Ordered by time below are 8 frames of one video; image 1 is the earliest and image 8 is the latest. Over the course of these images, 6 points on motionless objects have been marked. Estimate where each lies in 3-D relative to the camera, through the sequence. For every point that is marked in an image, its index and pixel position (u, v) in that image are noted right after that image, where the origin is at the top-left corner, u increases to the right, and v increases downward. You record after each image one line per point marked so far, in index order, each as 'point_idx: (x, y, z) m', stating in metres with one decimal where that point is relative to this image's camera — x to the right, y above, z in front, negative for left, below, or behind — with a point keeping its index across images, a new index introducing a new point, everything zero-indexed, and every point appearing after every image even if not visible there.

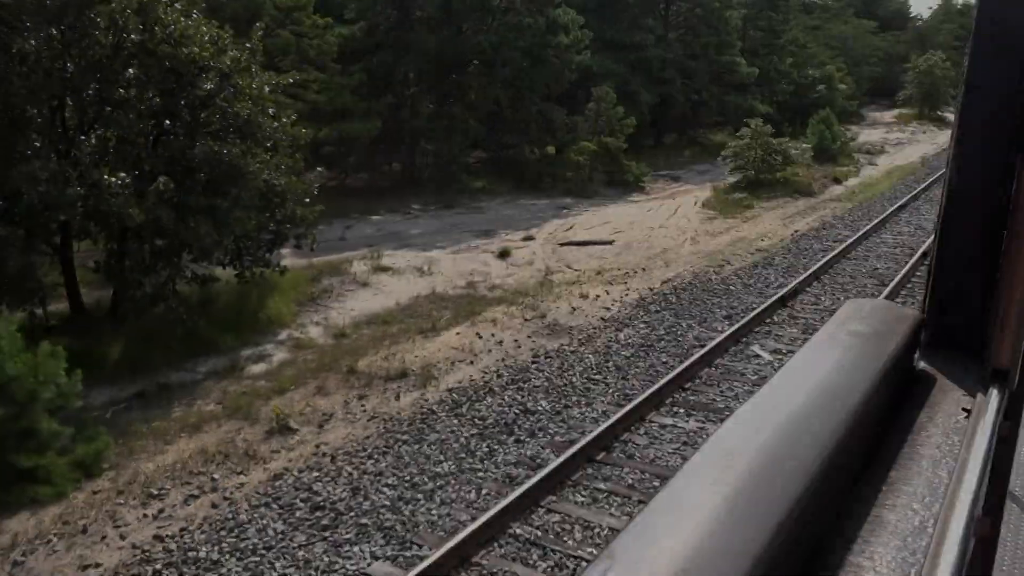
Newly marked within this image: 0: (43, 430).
0: (-3.9, -1.2, +6.7) m
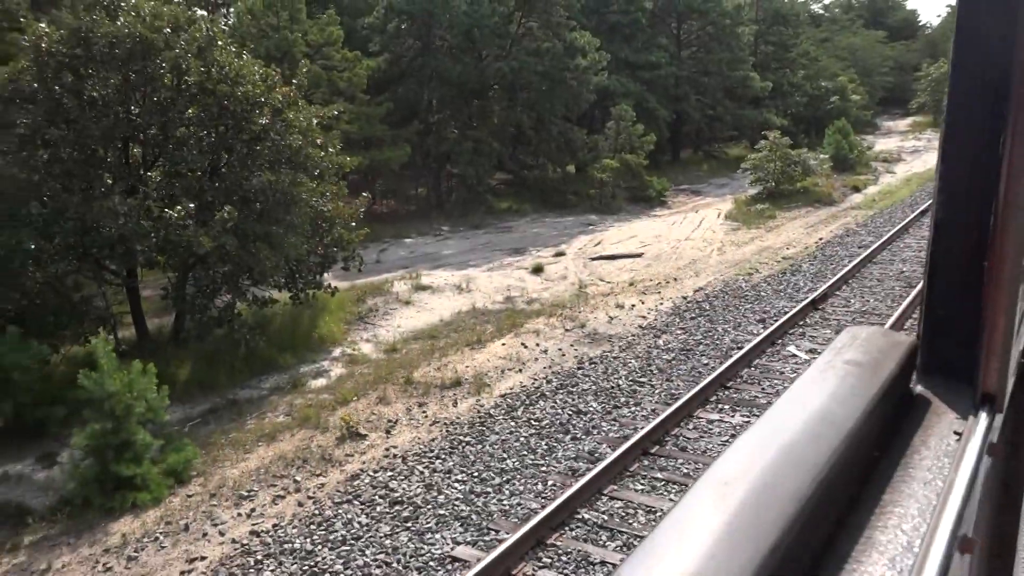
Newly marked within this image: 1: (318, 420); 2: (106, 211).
0: (-3.3, -1.4, +7.3) m
1: (-2.0, -1.4, +8.7) m
2: (-4.5, +0.9, +9.4) m
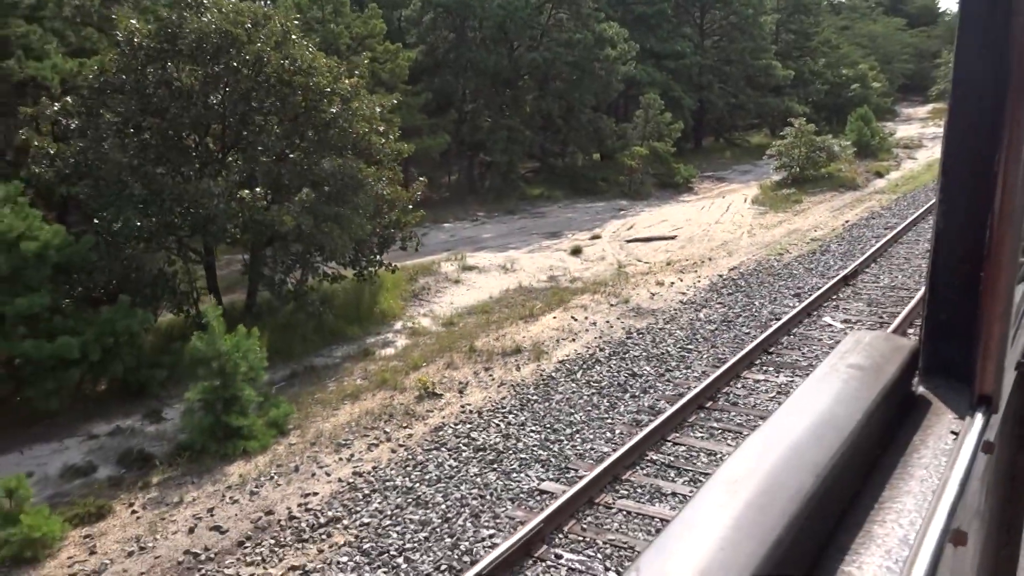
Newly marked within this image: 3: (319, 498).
0: (-2.7, -1.1, +8.1) m
1: (-1.3, -1.1, +9.5) m
2: (-3.8, +1.2, +10.3) m
3: (-1.6, -1.8, +6.9) m
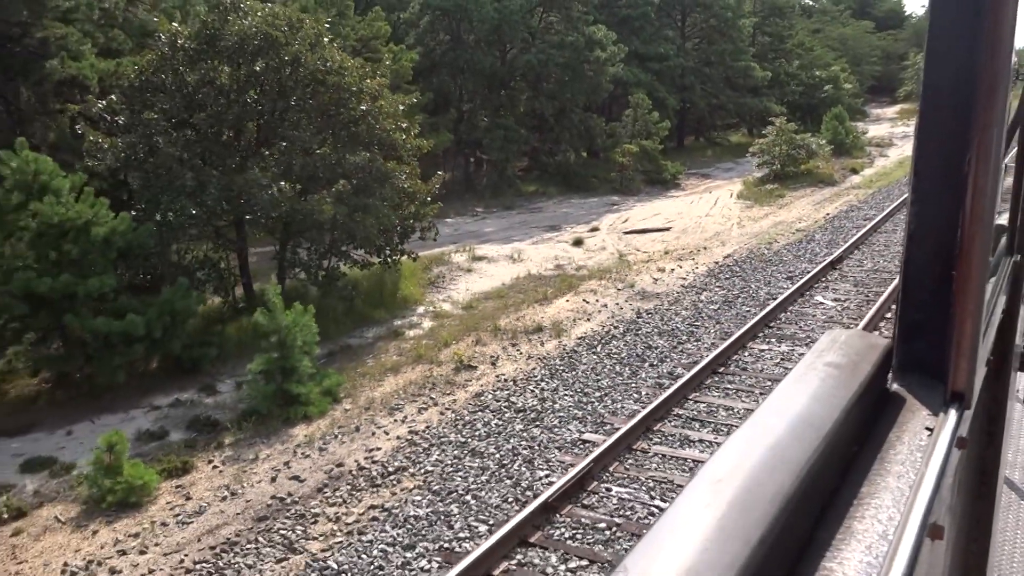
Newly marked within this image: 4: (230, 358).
0: (-2.3, -0.9, +8.9) m
1: (-1.0, -0.9, +10.4) m
2: (-3.5, +1.4, +11.0) m
3: (-1.2, -1.5, +7.8) m
4: (-3.7, -0.9, +10.7) m
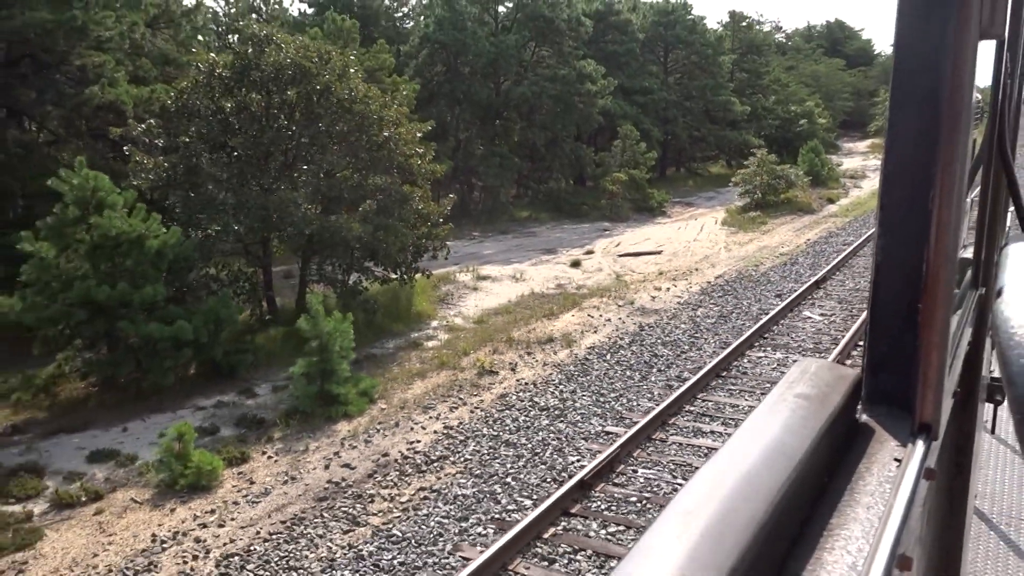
0: (-2.0, -1.0, +9.7) m
1: (-0.8, -1.0, +11.2) m
2: (-3.3, +1.3, +11.8) m
3: (-0.9, -1.6, +8.5) m
4: (-3.5, -1.1, +11.5) m
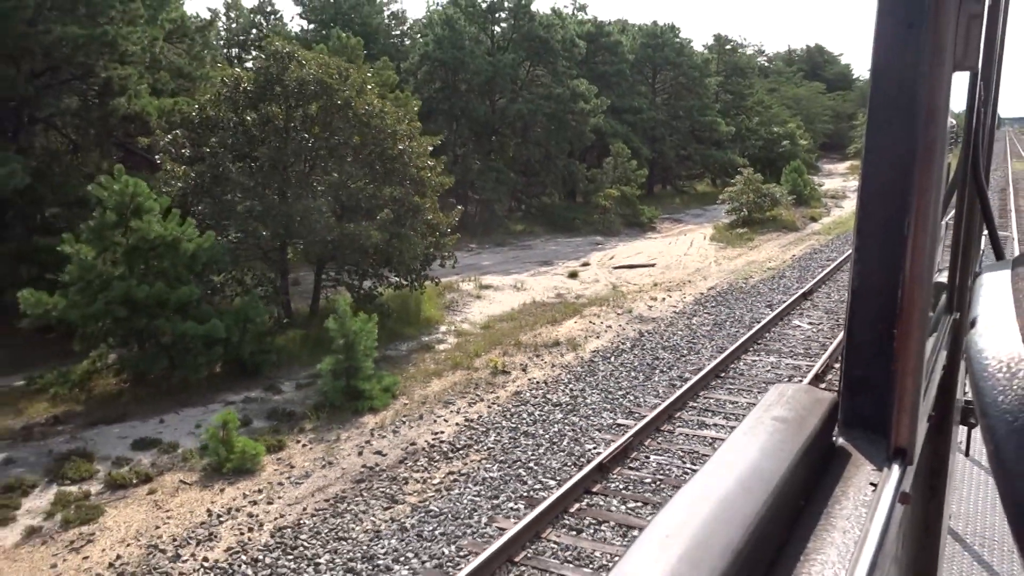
0: (-1.9, -1.0, +10.3) m
1: (-0.7, -1.1, +11.8) m
2: (-3.1, +1.2, +12.5) m
3: (-0.7, -1.6, +9.2) m
4: (-3.3, -1.1, +12.0) m
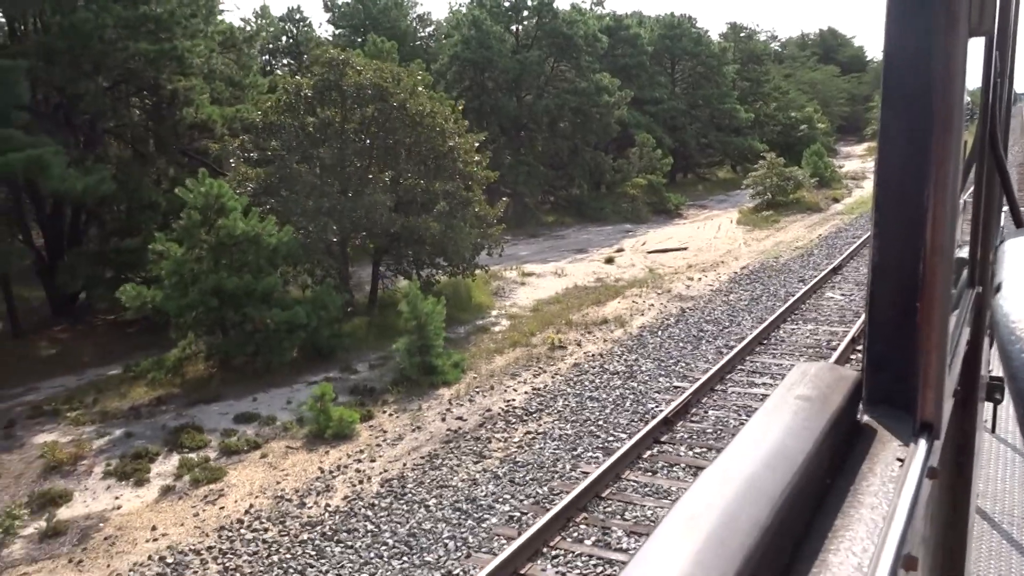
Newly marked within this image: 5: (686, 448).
0: (-1.0, -0.8, +11.2) m
1: (+0.2, -0.8, +12.7) m
2: (-2.4, +1.4, +13.4) m
3: (+0.1, -1.4, +10.1) m
4: (-2.5, -1.0, +13.0) m
5: (+1.7, -1.6, +8.0) m
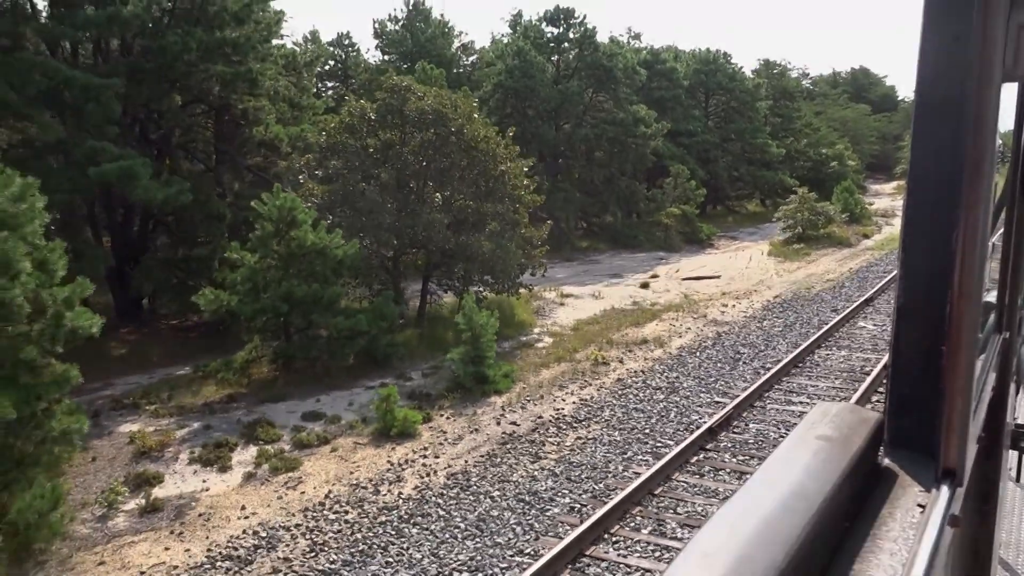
0: (-0.3, -1.0, +11.9) m
1: (+0.9, -1.1, +13.4) m
2: (-1.5, +1.1, +14.2) m
3: (+0.7, -1.6, +10.7) m
4: (-1.7, -1.2, +13.7) m
5: (+2.3, -1.8, +8.6) m
